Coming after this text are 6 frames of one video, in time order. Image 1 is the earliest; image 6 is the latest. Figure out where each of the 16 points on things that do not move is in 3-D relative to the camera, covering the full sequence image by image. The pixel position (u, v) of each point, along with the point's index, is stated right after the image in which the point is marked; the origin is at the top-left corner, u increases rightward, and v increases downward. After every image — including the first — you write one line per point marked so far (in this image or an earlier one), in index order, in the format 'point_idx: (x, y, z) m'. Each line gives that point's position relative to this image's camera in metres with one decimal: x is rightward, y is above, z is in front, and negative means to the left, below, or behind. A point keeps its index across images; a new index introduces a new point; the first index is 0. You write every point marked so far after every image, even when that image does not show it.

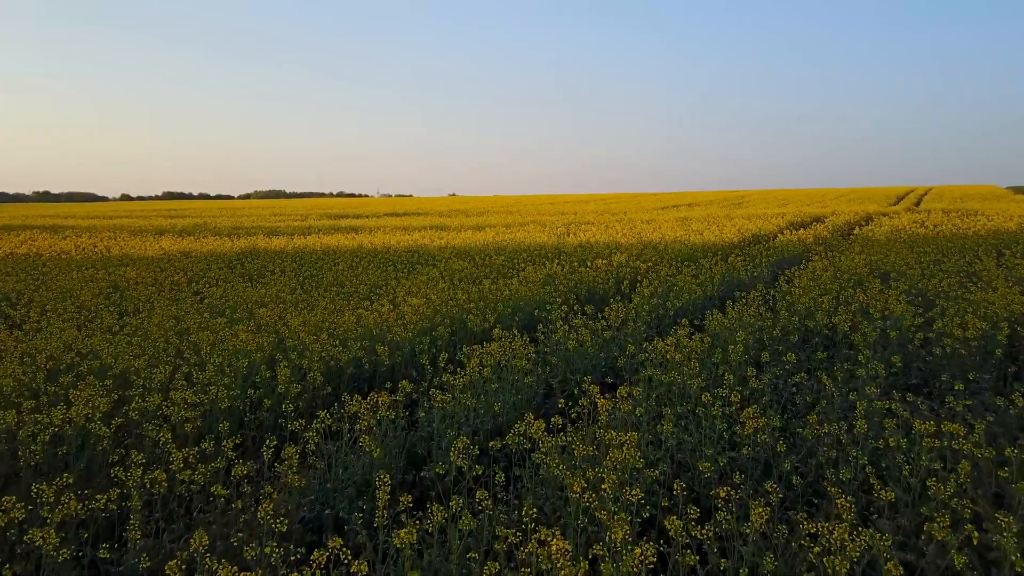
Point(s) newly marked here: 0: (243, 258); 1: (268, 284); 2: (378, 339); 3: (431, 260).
0: (-7.3, +0.8, +15.7) m
1: (-4.7, +0.1, +11.3) m
2: (-1.7, -0.7, +7.5) m
3: (-2.0, +0.7, +14.3) m
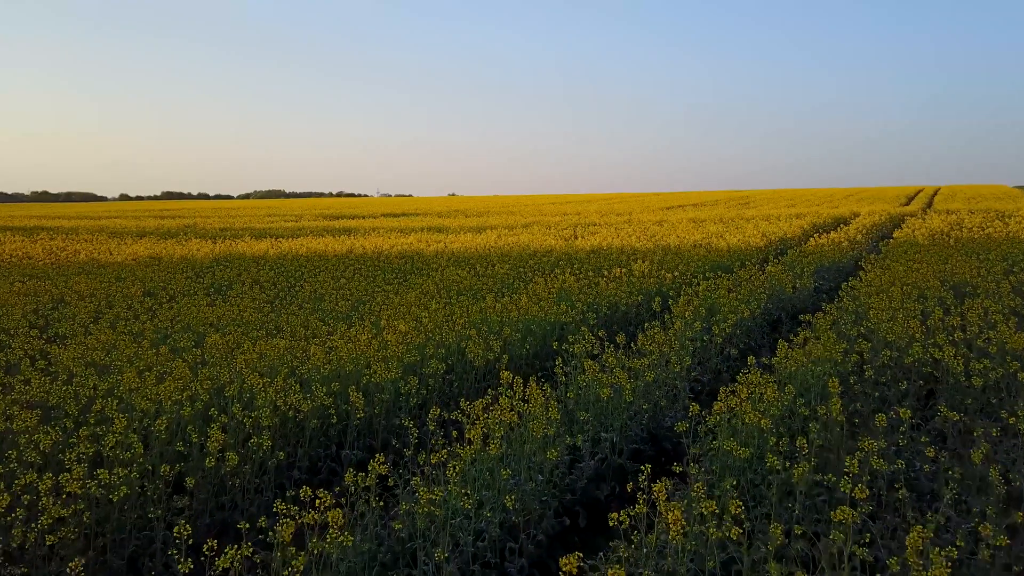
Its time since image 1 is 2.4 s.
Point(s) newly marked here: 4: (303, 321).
0: (-7.2, +0.6, +14.1) m
1: (-4.6, -0.2, +9.7) m
2: (-1.6, -0.9, +5.9) m
3: (-1.8, +0.5, +12.6) m
4: (-2.9, -0.5, +8.0) m
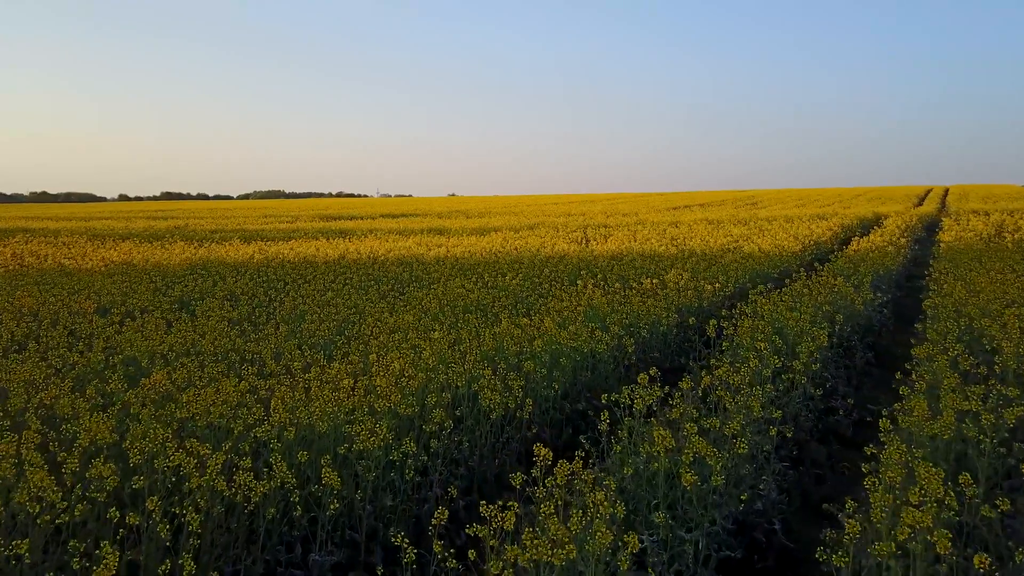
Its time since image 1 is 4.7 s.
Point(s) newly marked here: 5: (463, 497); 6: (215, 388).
0: (-6.9, +0.3, +12.5) m
1: (-4.4, -0.4, +8.1) m
2: (-1.4, -1.2, +4.4) m
3: (-1.6, +0.2, +11.1) m
4: (-2.7, -0.8, +6.4) m
5: (-0.4, -1.7, +4.6) m
6: (-2.6, -0.9, +5.1) m
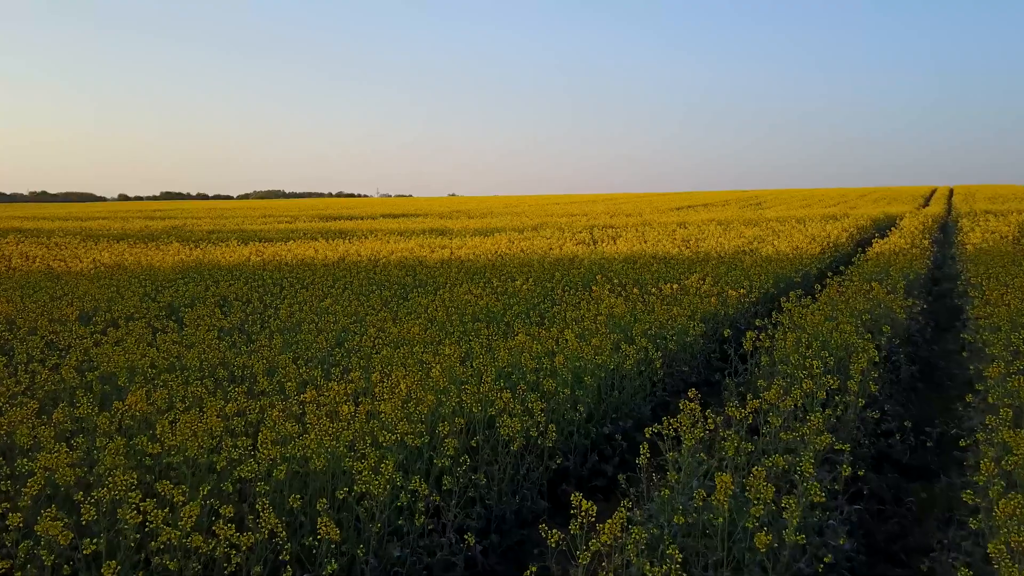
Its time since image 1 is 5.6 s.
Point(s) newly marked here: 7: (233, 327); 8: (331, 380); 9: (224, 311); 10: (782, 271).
0: (-6.8, +0.3, +11.9) m
1: (-4.2, -0.5, +7.5) m
2: (-1.2, -1.3, +3.8) m
3: (-1.4, +0.1, +10.5) m
4: (-2.5, -0.9, +5.8) m
5: (-0.2, -1.8, +4.0) m
6: (-2.5, -1.0, +4.5) m
7: (-3.7, -0.5, +7.8) m
8: (-1.7, -0.9, +5.4) m
9: (-4.3, -0.3, +8.7) m
10: (+5.0, +0.3, +10.7) m
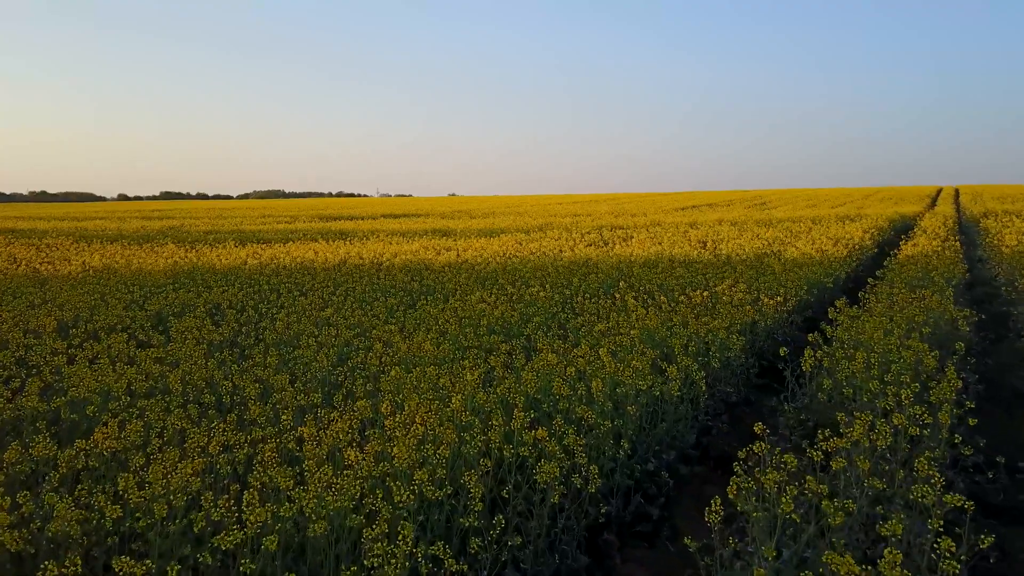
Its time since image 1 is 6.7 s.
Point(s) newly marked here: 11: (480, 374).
0: (-6.5, +0.1, +11.2) m
1: (-3.9, -0.6, +6.8) m
2: (-1.0, -1.4, +3.1) m
3: (-1.2, 0.0, +9.8) m
4: (-2.2, -1.0, +5.1) m
5: (0.0, -1.9, +3.3) m
6: (-2.2, -1.1, +3.8) m
7: (-3.5, -0.6, +7.0) m
8: (-1.5, -1.0, +4.7) m
9: (-4.1, -0.5, +7.9) m
10: (+5.3, +0.2, +10.0) m
11: (-0.3, -0.8, +5.1) m
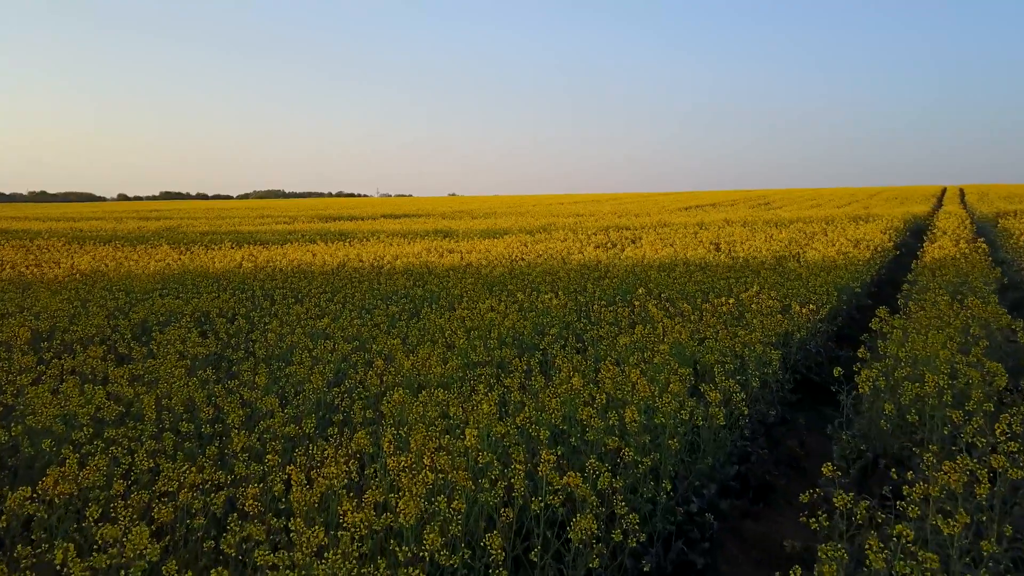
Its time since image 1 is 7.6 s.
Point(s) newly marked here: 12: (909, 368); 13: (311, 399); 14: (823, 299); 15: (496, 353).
0: (-6.4, 0.0, +10.6) m
1: (-3.8, -0.7, +6.2) m
2: (-0.8, -1.5, +2.4) m
3: (-1.0, -0.1, +9.1) m
4: (-2.1, -1.1, +4.5) m
5: (+0.2, -2.0, +2.7) m
6: (-2.1, -1.2, +3.2) m
7: (-3.3, -0.7, +6.4) m
8: (-1.3, -1.1, +4.1) m
9: (-3.9, -0.6, +7.3) m
10: (+5.4, +0.1, +9.4) m
11: (-0.1, -0.9, +4.5) m
12: (+3.5, -0.7, +5.1) m
13: (-1.7, -0.9, +4.8) m
14: (+4.4, -0.2, +8.1) m
15: (-0.1, -0.7, +5.8) m
